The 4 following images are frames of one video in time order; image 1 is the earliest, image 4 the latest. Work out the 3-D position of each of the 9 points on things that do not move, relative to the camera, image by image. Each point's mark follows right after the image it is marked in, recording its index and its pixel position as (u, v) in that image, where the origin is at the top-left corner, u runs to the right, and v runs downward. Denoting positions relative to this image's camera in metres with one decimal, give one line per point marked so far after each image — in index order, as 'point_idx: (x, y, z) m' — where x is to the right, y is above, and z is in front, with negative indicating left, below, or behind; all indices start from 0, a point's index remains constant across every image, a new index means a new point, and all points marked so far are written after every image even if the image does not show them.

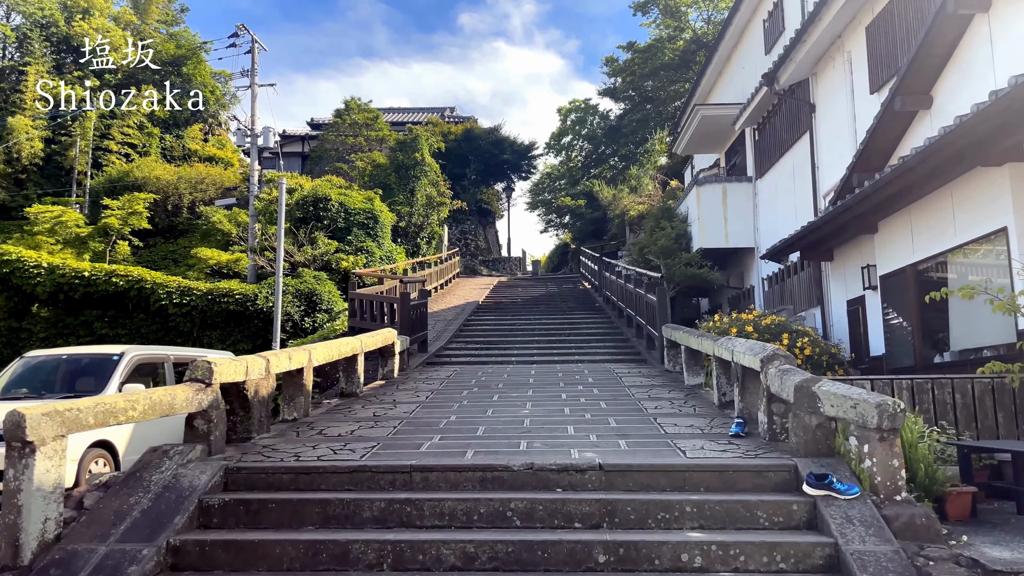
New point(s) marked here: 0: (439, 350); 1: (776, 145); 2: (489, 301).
0: (-0.8, -0.7, +8.7) m
1: (+3.5, +1.9, +10.6) m
2: (-0.4, -0.3, +15.2) m
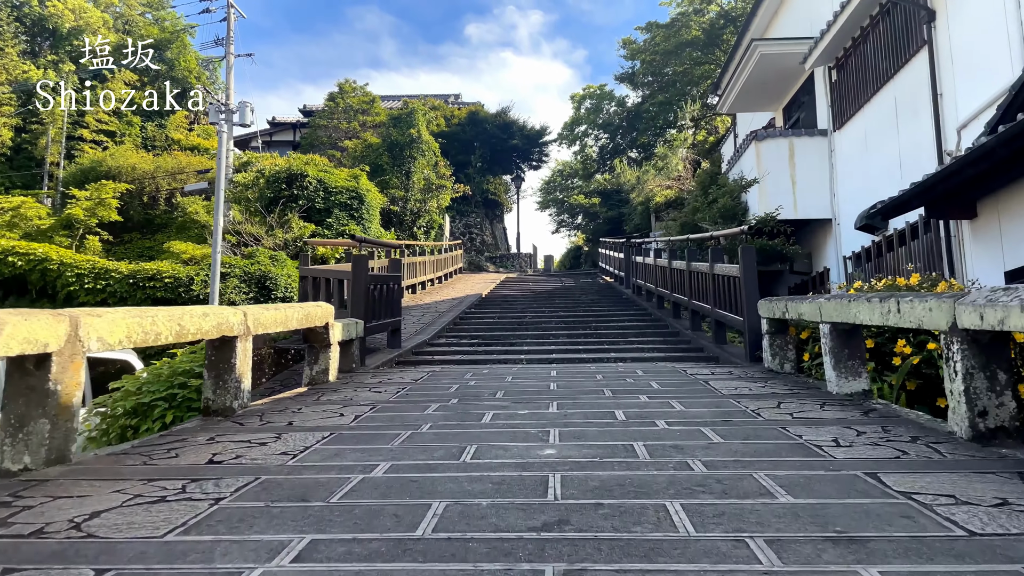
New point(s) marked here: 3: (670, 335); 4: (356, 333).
0: (-0.7, -0.4, +6.2) m
1: (+3.5, +2.1, +8.1) m
2: (-0.3, -0.1, +12.8) m
3: (+1.4, -0.4, +7.1) m
4: (-0.8, -0.2, +4.4) m
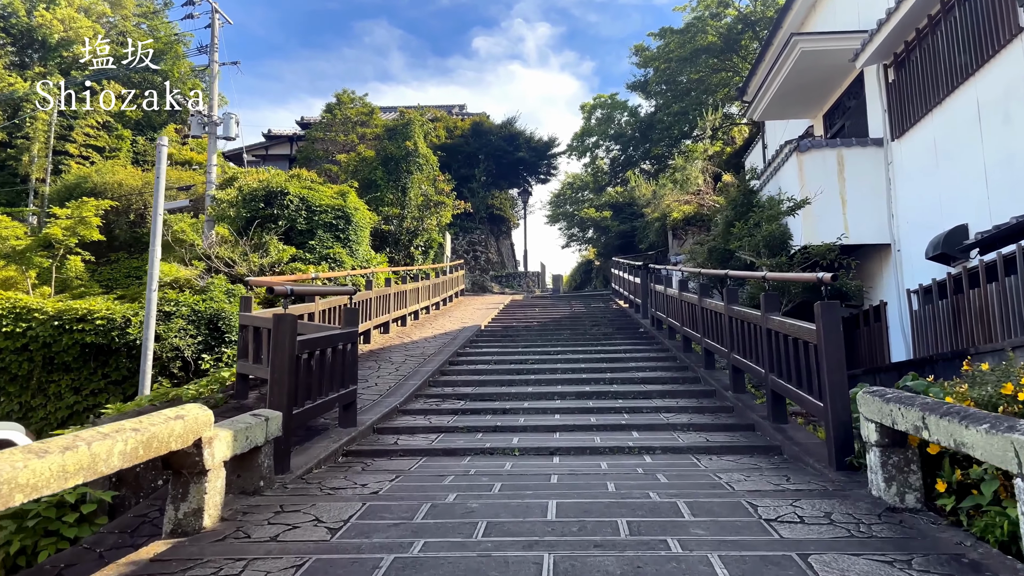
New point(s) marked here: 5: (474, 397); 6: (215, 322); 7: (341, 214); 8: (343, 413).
0: (-0.8, -0.8, +4.8) m
1: (+3.5, +1.8, +6.7) m
2: (-0.2, -0.5, +11.4) m
3: (+1.4, -0.7, +5.7) m
4: (-0.9, -0.5, +3.0) m
5: (-0.3, -0.8, +5.9) m
6: (-2.6, -0.3, +7.3) m
7: (-2.6, +1.1, +12.6) m
8: (-0.9, -0.7, +4.4) m
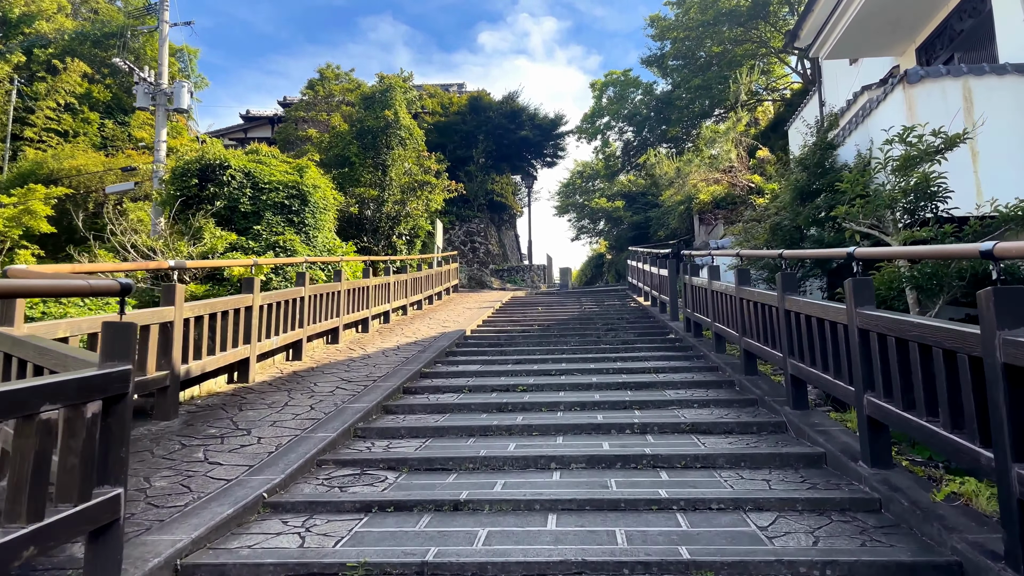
0: (-0.9, -0.7, +2.5) m
1: (+3.4, +1.8, +4.3) m
2: (-0.3, -0.5, +9.1) m
3: (+1.2, -0.7, +3.3) m
4: (-1.1, -0.5, +0.7) m
5: (-0.4, -0.8, +3.5) m
6: (-2.8, -0.3, +5.0) m
7: (-2.7, +1.2, +10.3) m
8: (-1.1, -0.7, +2.0) m
